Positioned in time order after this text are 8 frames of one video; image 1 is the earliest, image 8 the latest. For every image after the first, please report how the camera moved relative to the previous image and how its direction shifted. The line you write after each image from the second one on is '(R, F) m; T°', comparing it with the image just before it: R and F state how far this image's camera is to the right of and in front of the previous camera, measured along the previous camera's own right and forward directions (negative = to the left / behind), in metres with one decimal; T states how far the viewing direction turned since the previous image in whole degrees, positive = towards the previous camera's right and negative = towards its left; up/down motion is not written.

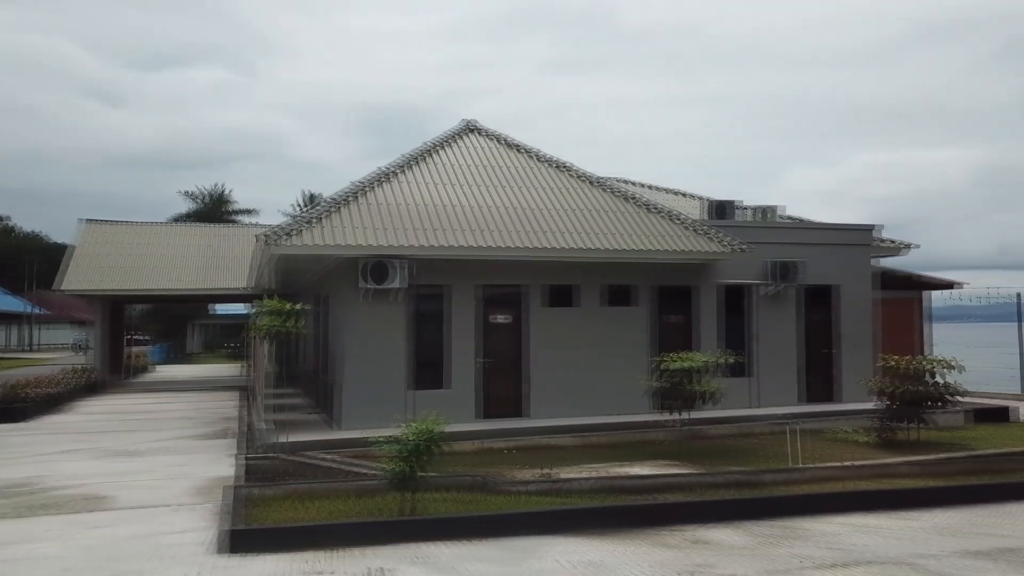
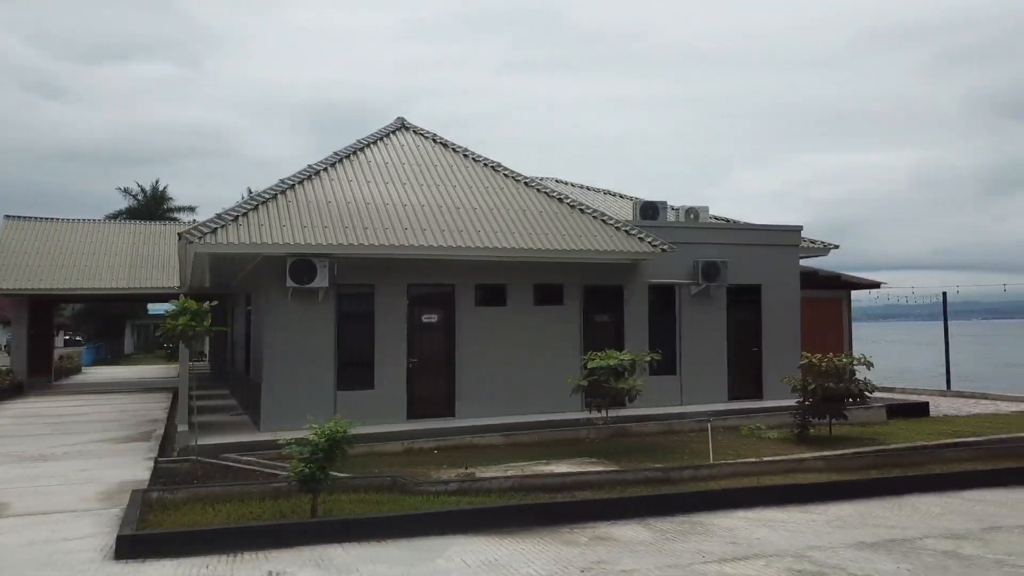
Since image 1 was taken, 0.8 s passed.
(+0.4, 0.0) m; +4°
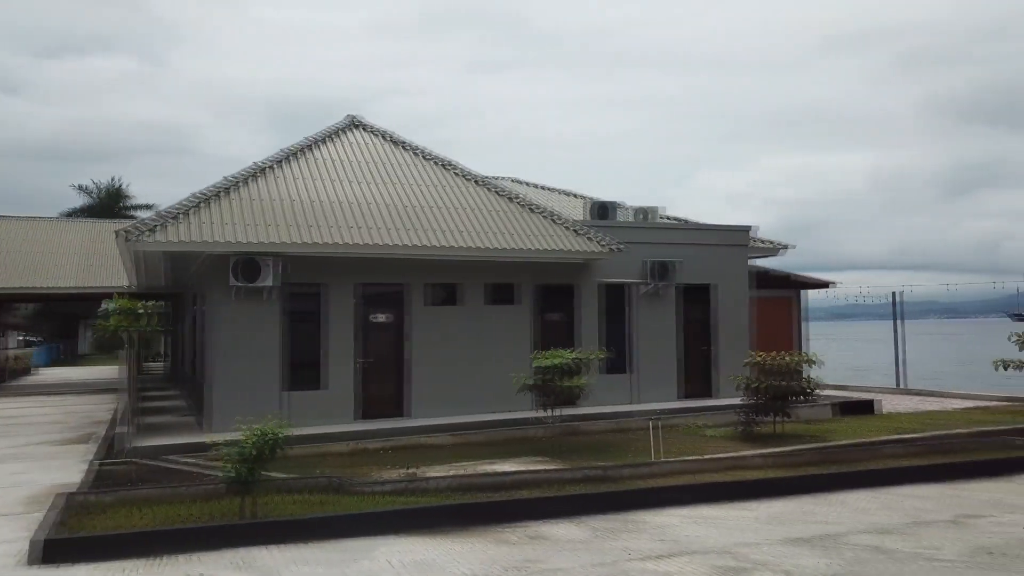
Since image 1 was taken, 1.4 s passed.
(+0.3, 0.0) m; +2°
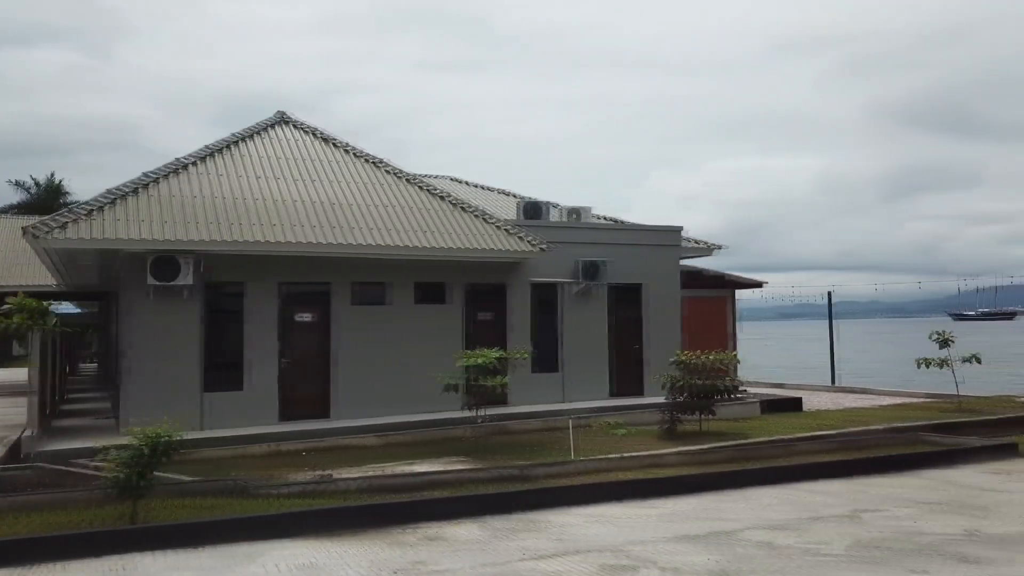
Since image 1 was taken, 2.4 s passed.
(+0.5, 0.0) m; +3°
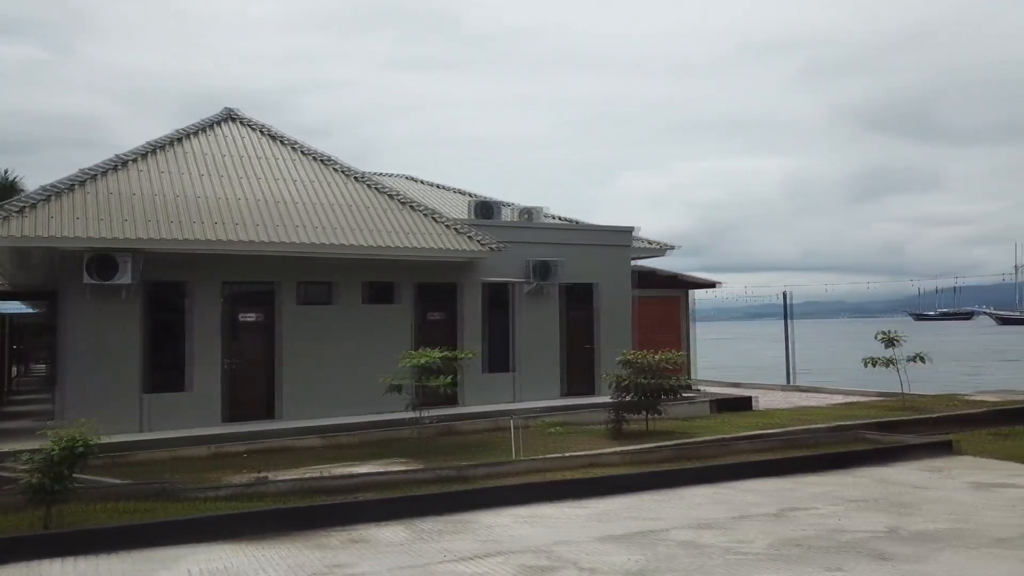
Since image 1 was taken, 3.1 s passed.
(+0.4, 0.0) m; +2°
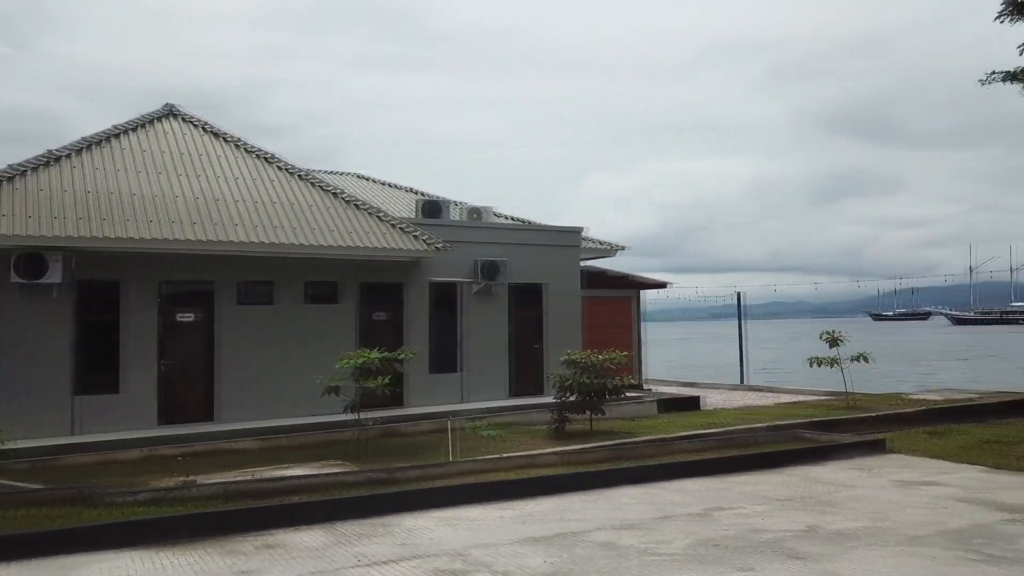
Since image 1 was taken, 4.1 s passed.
(+0.4, +0.1) m; +2°
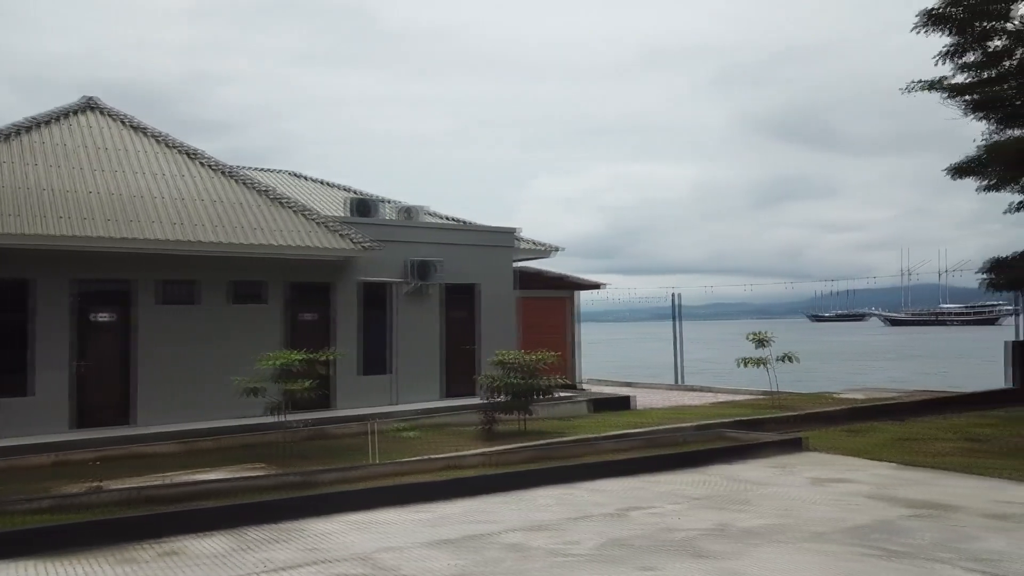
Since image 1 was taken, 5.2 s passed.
(+0.3, 0.0) m; +4°
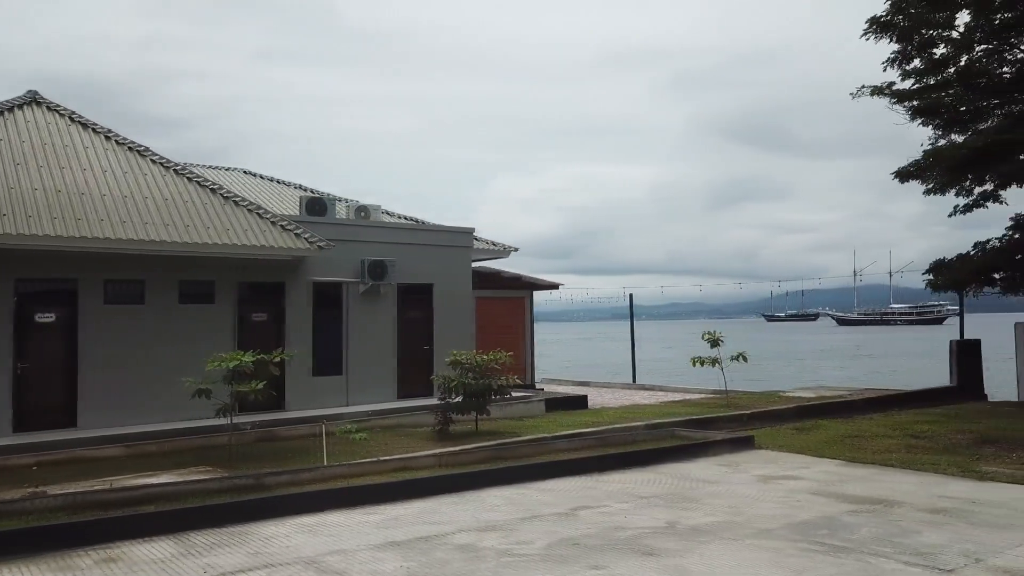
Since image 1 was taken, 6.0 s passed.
(+0.1, 0.0) m; +3°
